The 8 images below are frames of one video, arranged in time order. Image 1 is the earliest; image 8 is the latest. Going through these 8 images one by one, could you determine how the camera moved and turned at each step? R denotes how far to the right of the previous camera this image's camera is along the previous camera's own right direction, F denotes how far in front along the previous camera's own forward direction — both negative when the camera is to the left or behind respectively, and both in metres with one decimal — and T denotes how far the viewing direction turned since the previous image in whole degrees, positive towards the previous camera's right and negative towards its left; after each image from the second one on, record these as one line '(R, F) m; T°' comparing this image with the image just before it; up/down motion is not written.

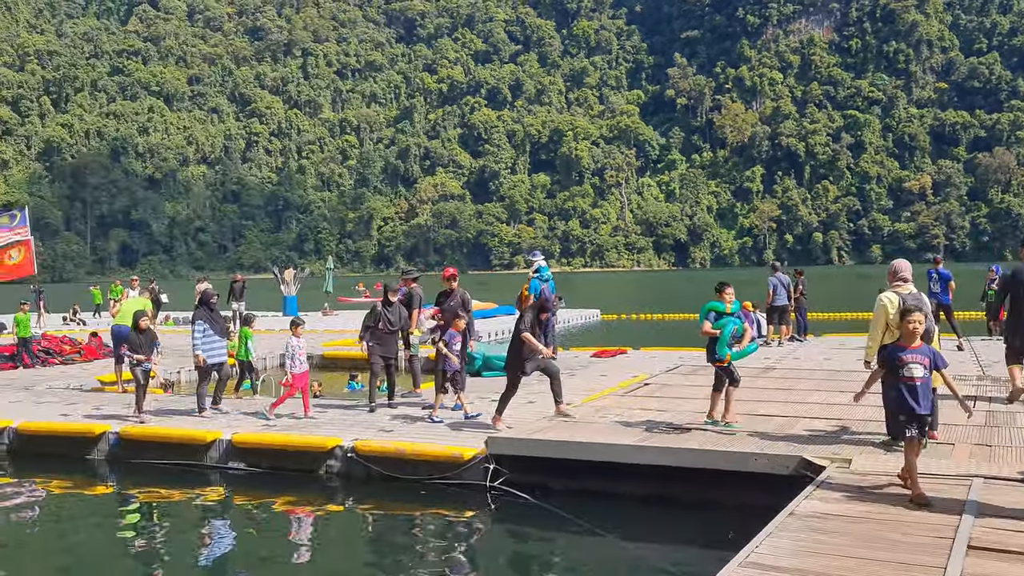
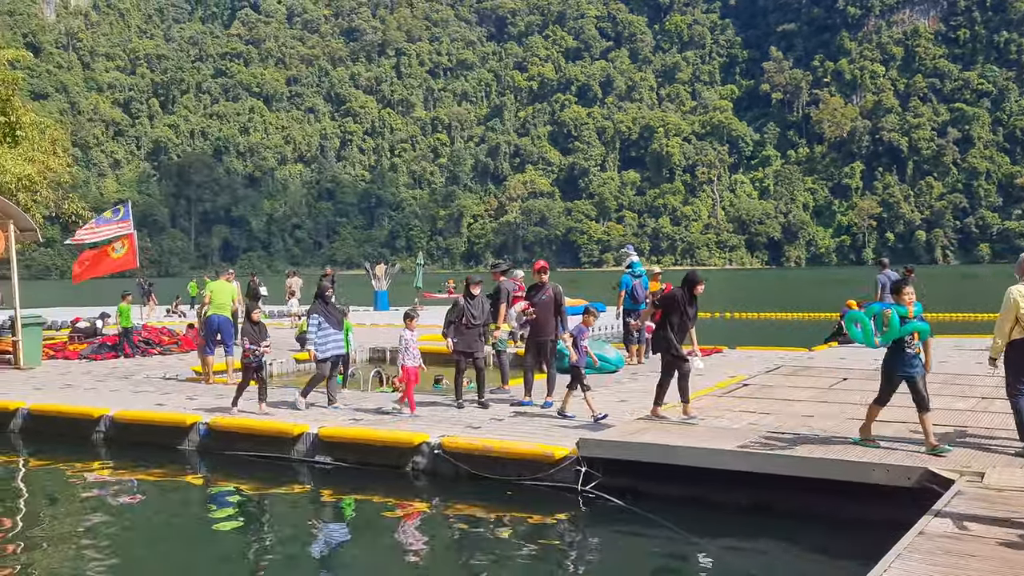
(0.0, +0.2) m; -6°
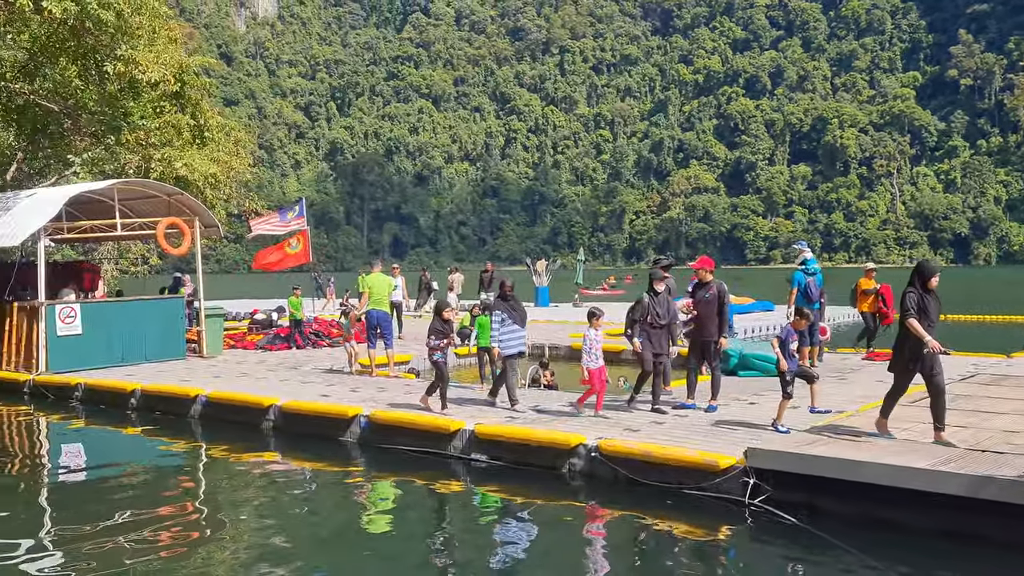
(0.0, +0.2) m; -10°
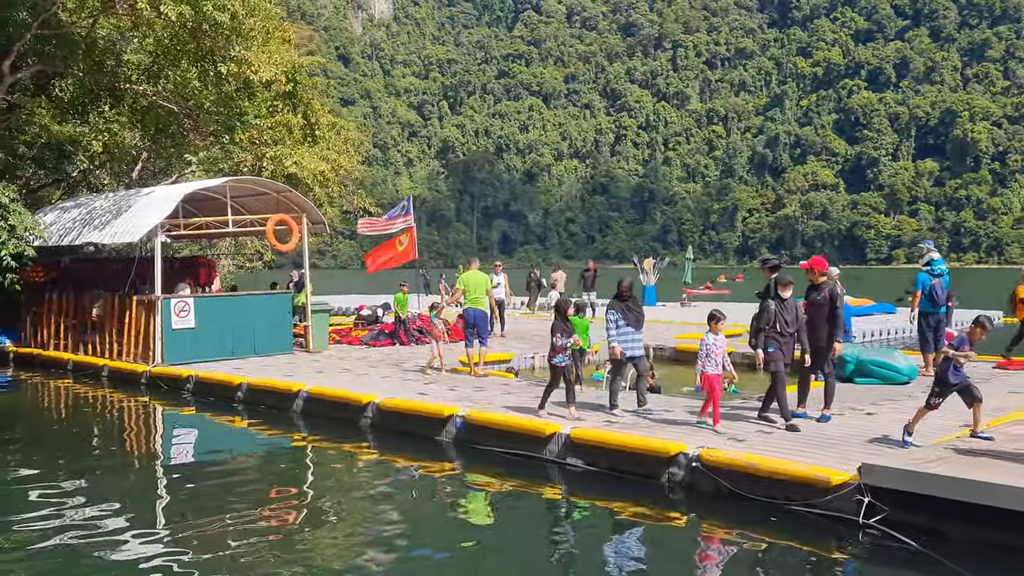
(+0.1, +0.3) m; -7°
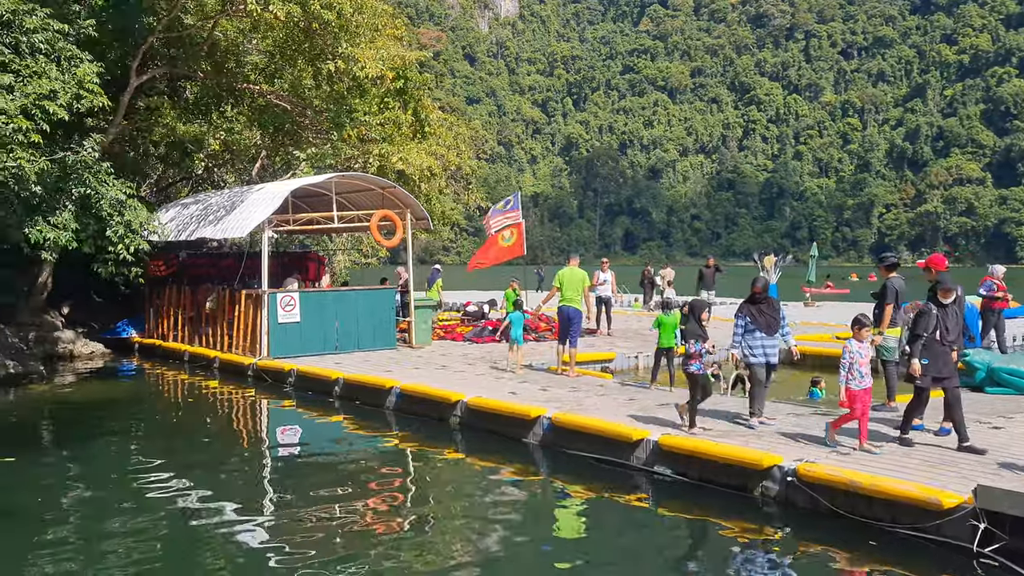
(+0.3, +0.4) m; -8°
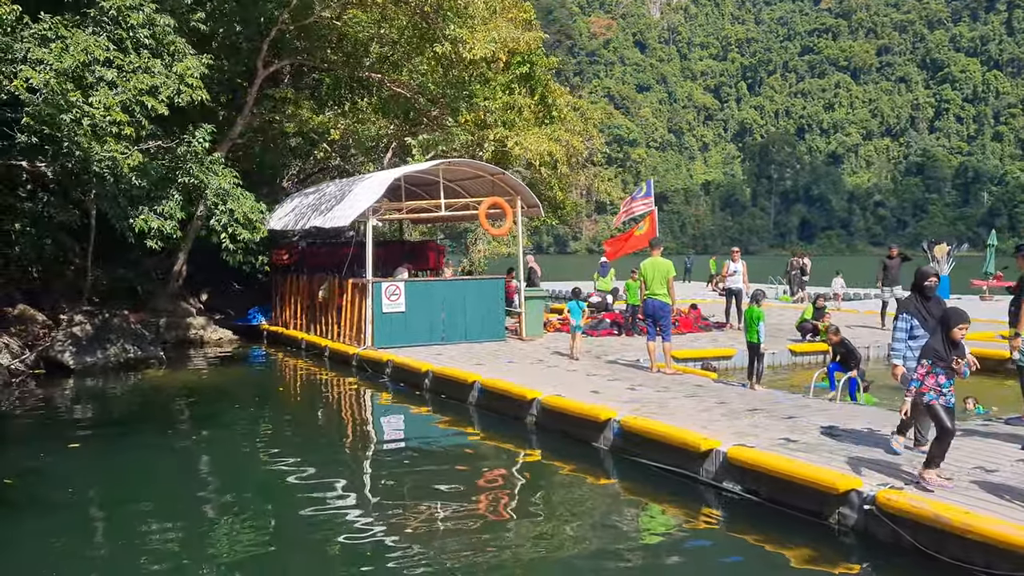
(+0.9, +0.8) m; -11°
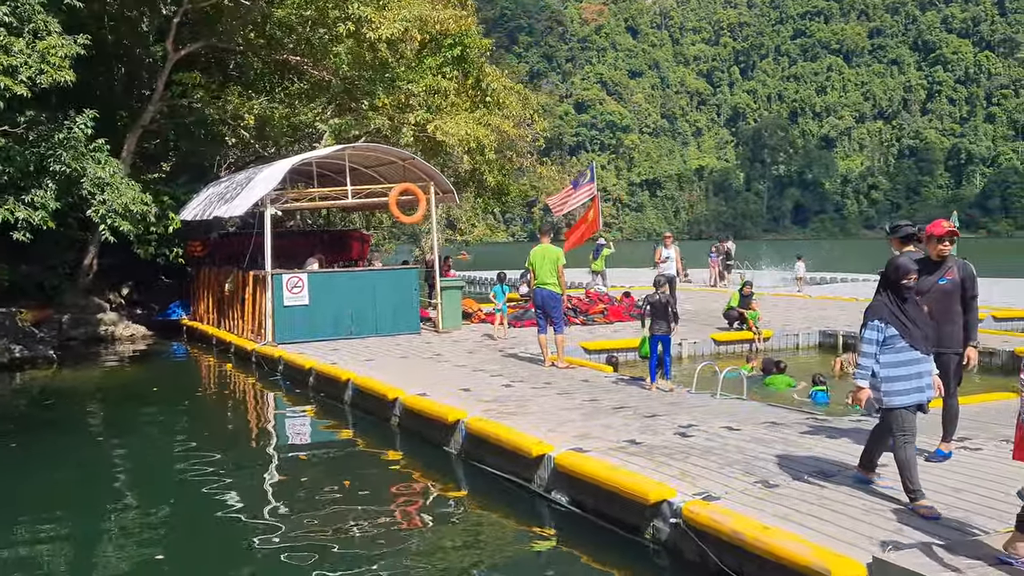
(+1.3, +0.6) m; 0°
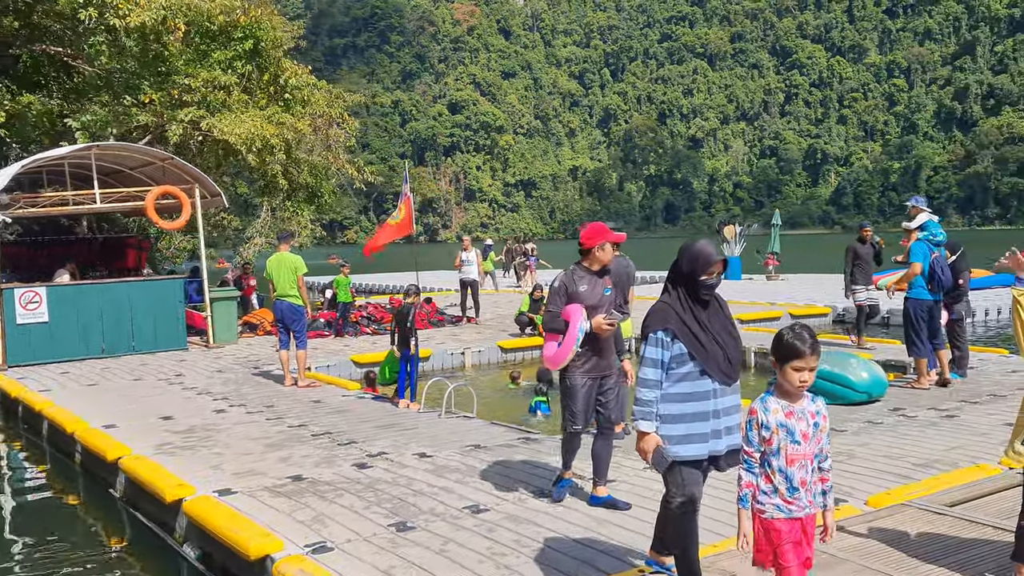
(+1.6, +0.7) m; +8°
